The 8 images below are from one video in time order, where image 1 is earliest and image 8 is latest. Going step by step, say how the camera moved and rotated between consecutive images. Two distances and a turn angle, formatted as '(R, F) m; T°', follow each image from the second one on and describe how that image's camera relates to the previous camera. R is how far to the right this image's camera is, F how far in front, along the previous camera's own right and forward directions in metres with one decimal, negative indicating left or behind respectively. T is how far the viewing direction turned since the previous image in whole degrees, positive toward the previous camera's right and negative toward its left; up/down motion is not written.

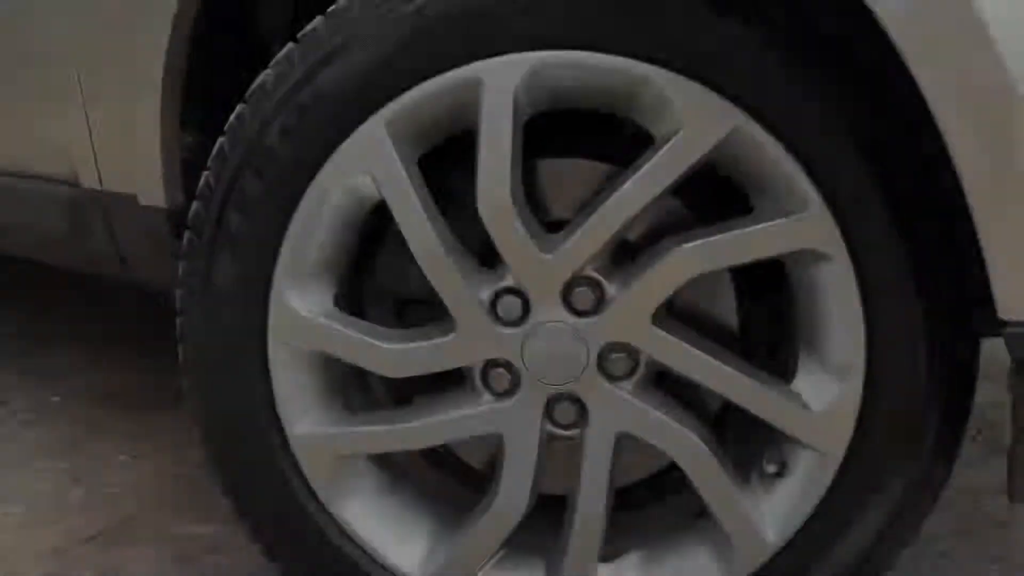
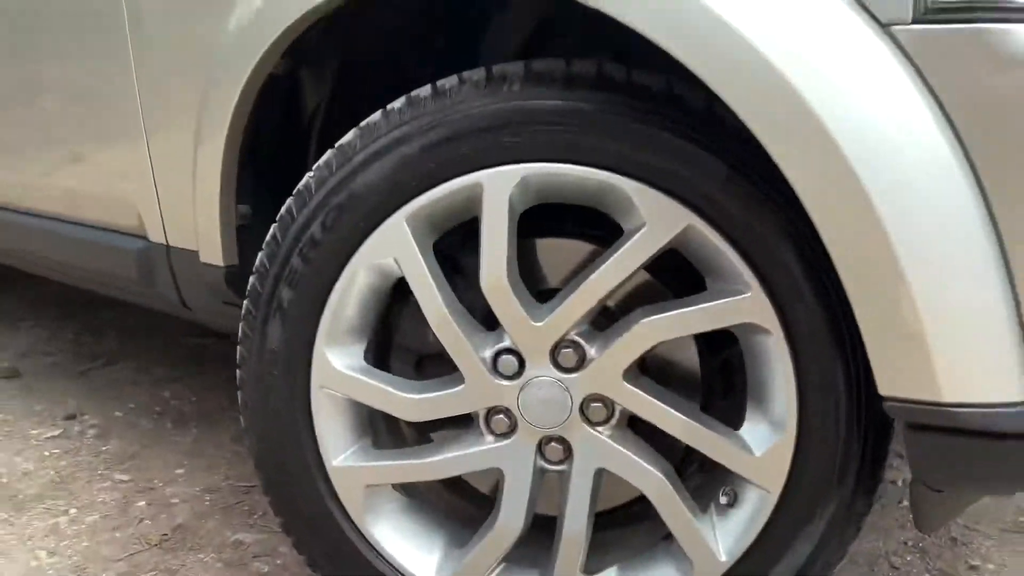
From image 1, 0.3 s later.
(0.0, -0.2) m; -2°
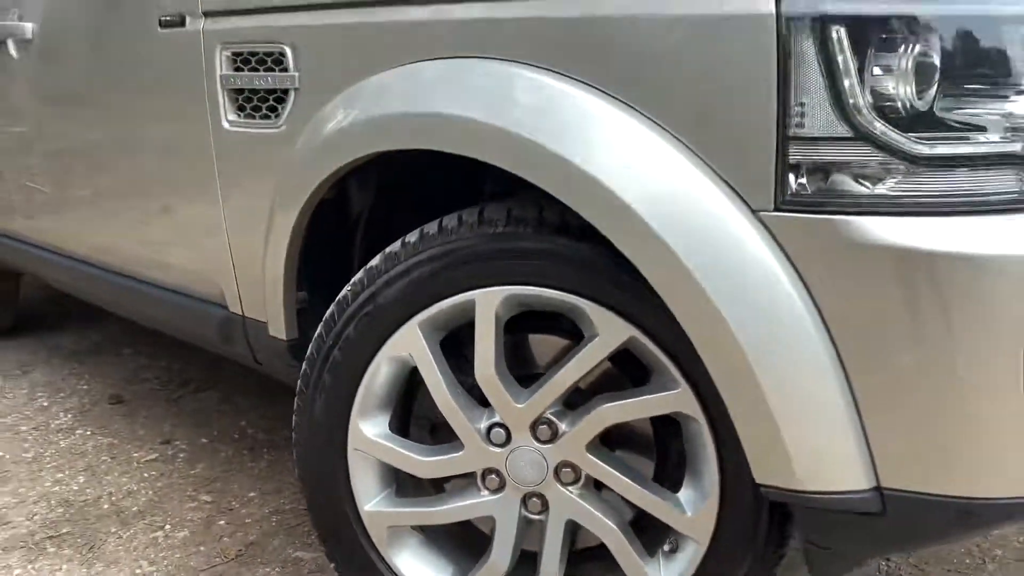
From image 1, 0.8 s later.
(+0.1, -0.3) m; -5°
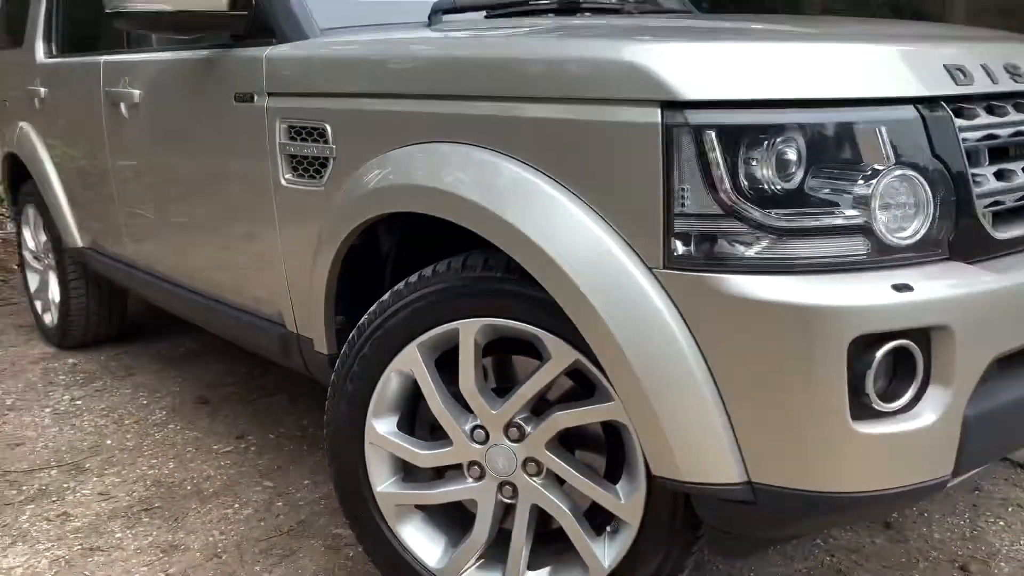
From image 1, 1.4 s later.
(+0.2, -0.3) m; -6°
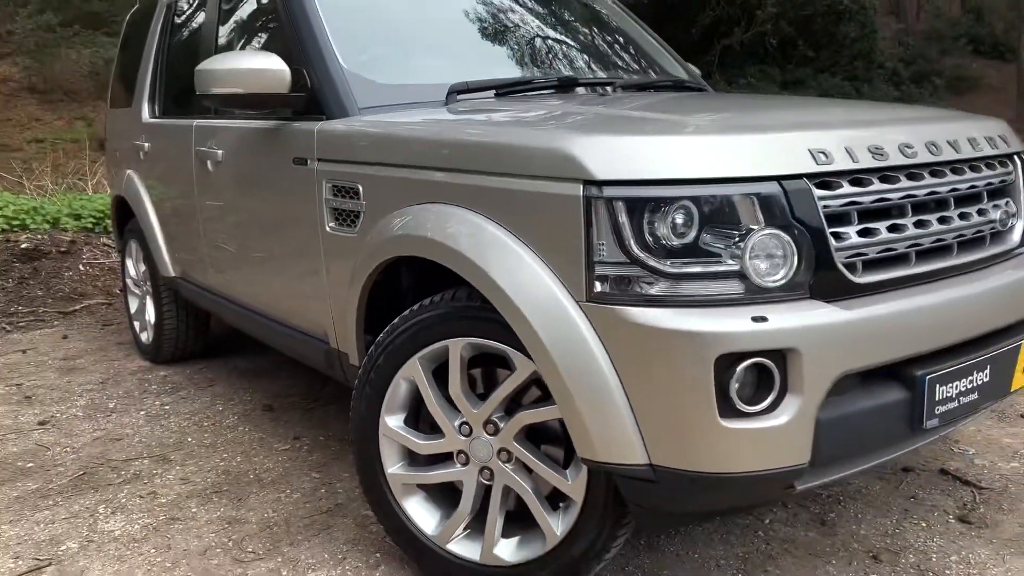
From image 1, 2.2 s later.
(+0.2, -0.5) m; -5°
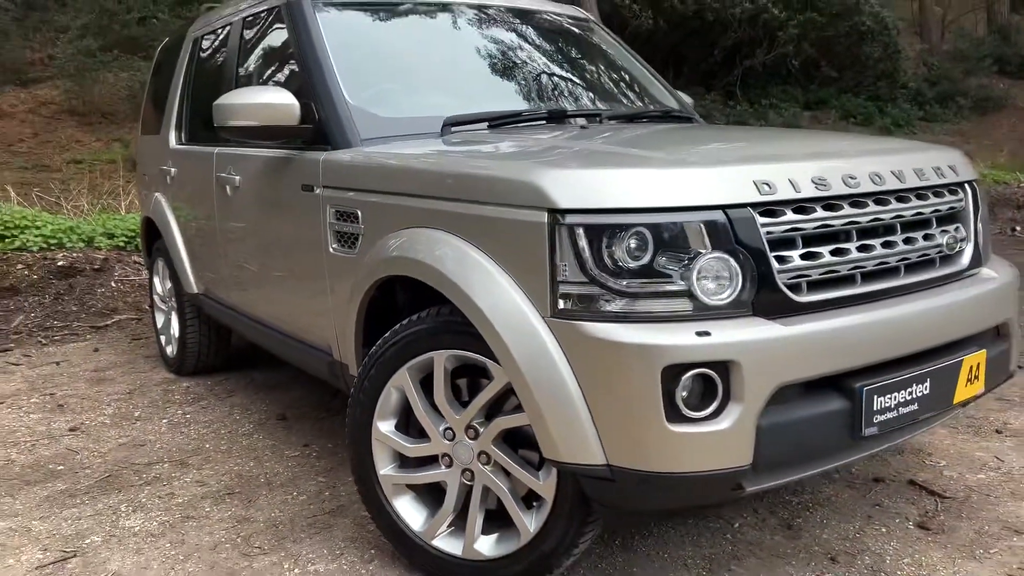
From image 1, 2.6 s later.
(+0.1, -0.2) m; -2°
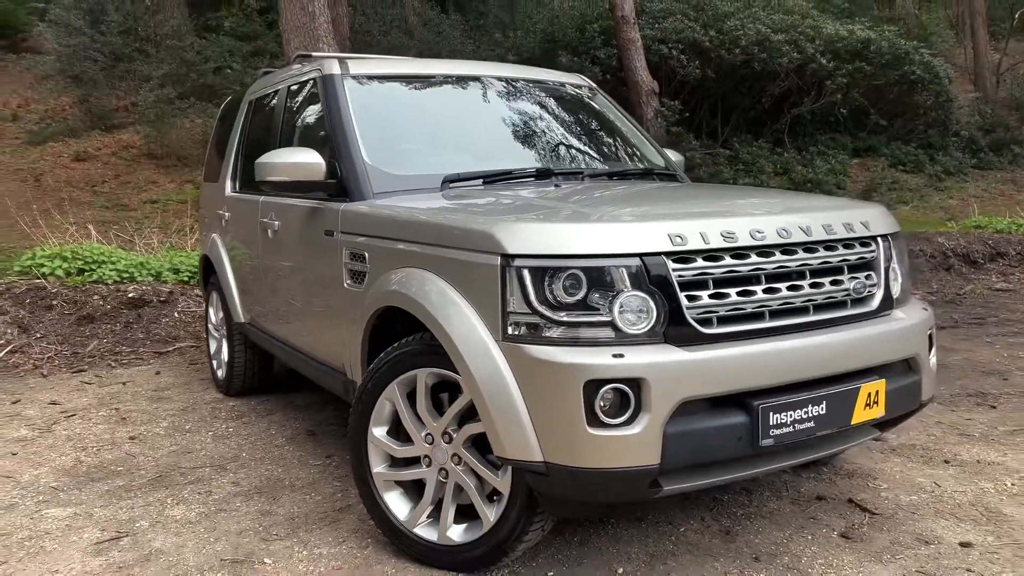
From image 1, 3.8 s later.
(+0.3, -0.5) m; -4°
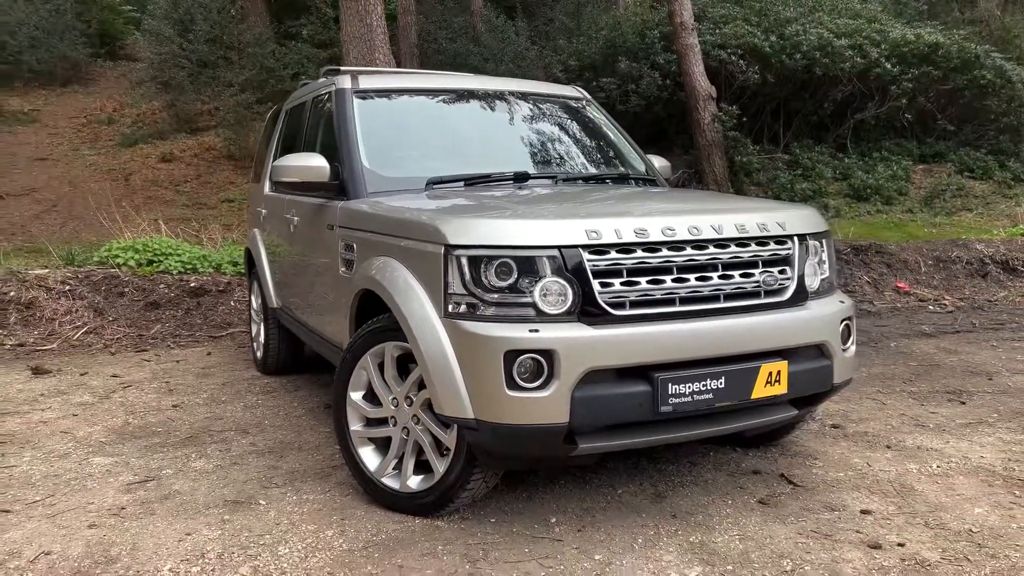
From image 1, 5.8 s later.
(+0.5, -0.4) m; -5°
